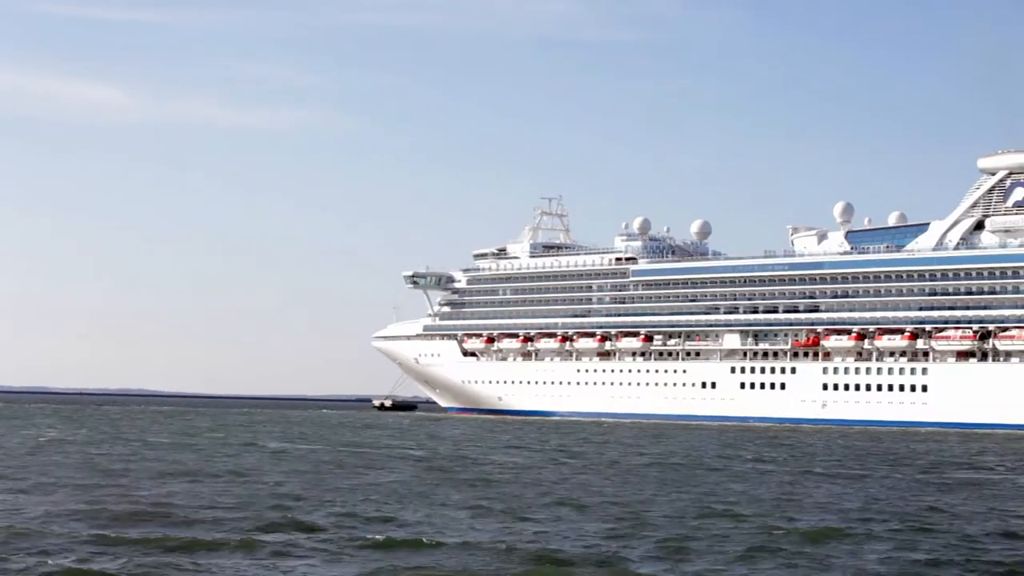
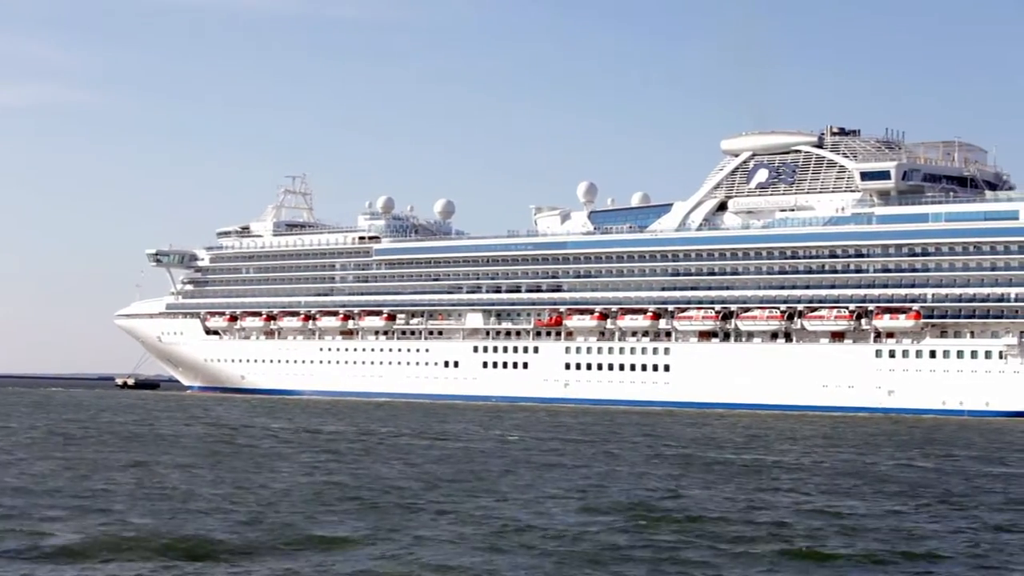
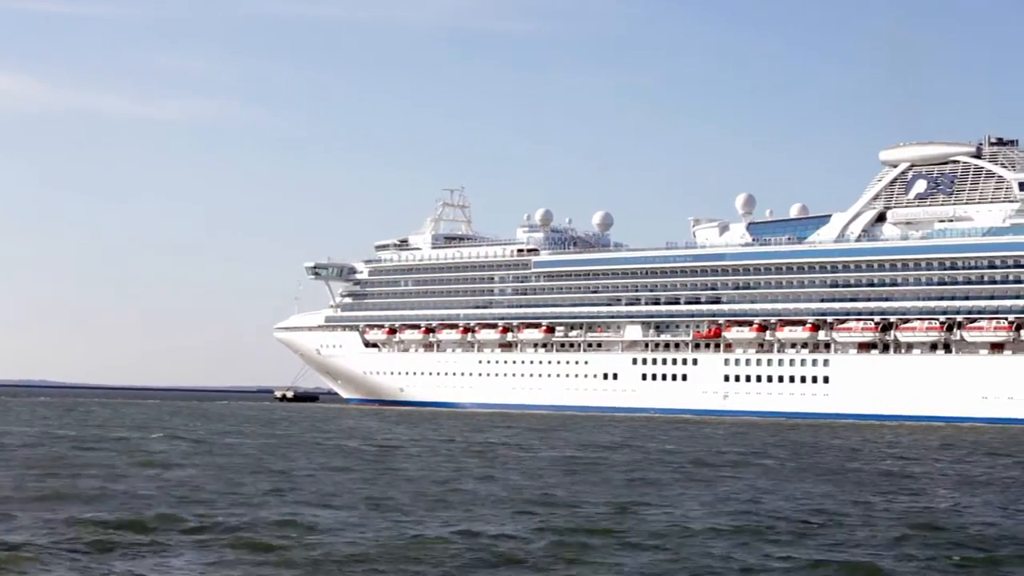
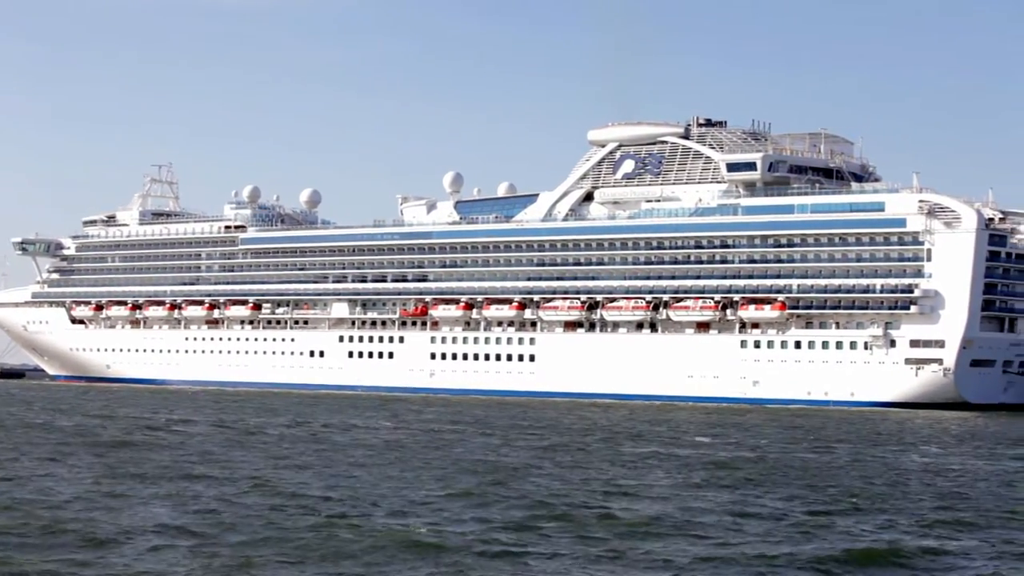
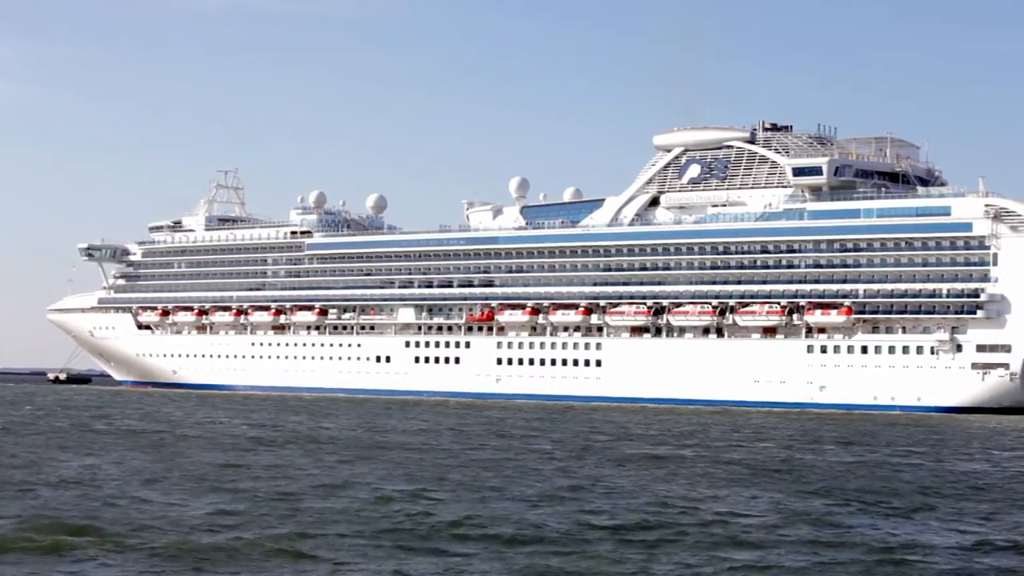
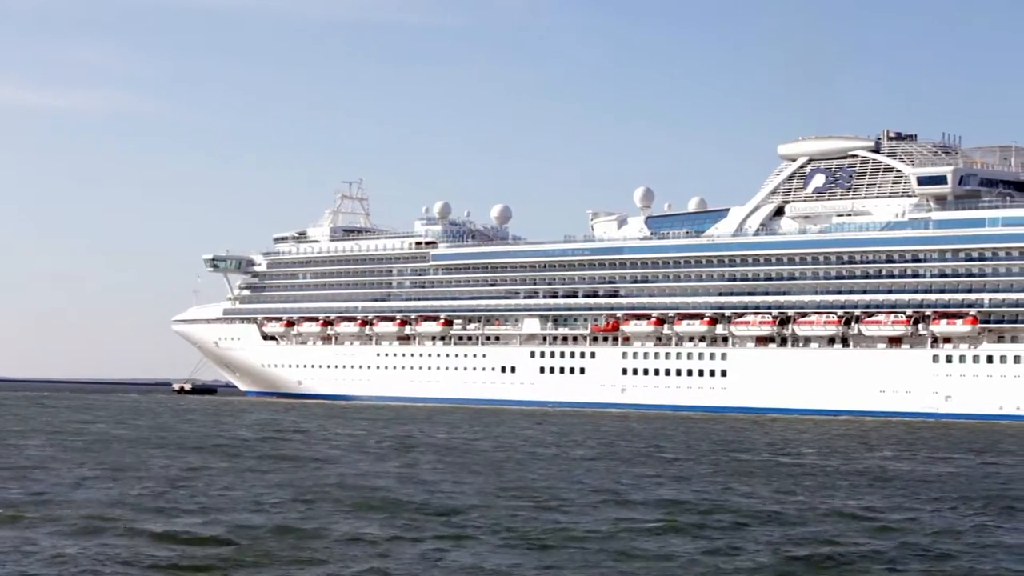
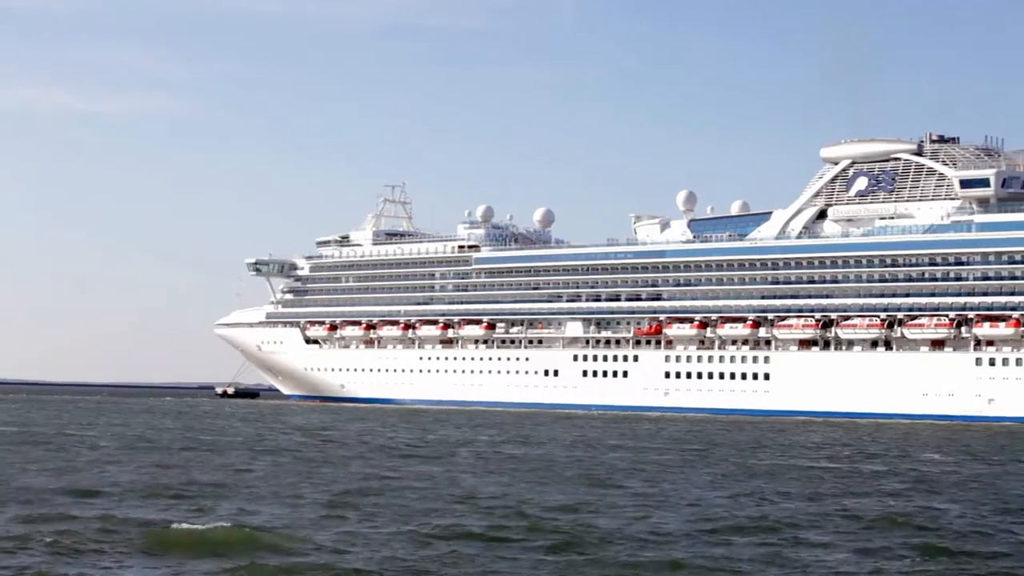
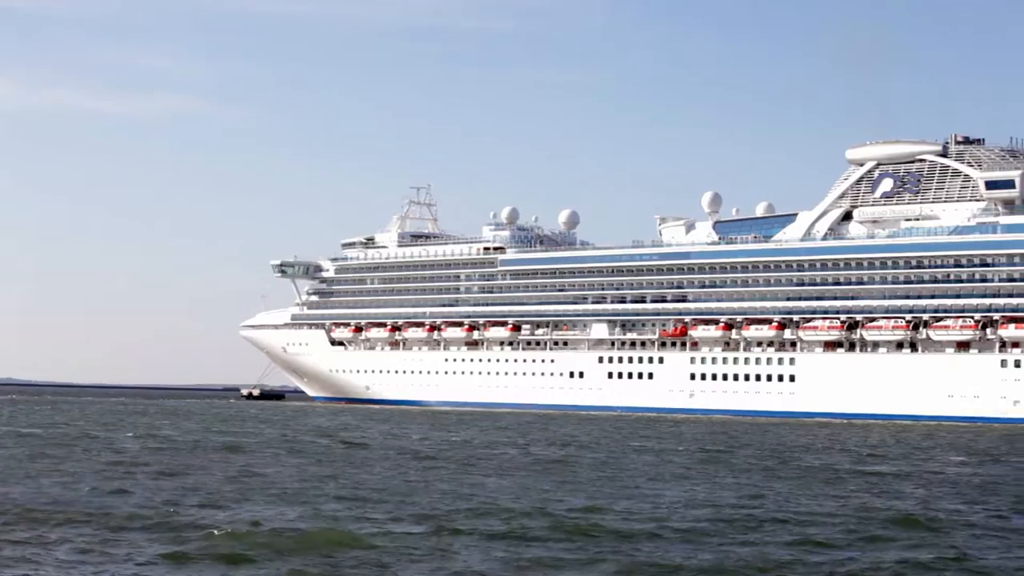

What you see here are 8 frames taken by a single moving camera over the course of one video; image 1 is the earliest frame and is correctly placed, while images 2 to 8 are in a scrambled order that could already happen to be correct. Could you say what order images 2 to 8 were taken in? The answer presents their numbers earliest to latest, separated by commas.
3, 8, 7, 6, 2, 5, 4
